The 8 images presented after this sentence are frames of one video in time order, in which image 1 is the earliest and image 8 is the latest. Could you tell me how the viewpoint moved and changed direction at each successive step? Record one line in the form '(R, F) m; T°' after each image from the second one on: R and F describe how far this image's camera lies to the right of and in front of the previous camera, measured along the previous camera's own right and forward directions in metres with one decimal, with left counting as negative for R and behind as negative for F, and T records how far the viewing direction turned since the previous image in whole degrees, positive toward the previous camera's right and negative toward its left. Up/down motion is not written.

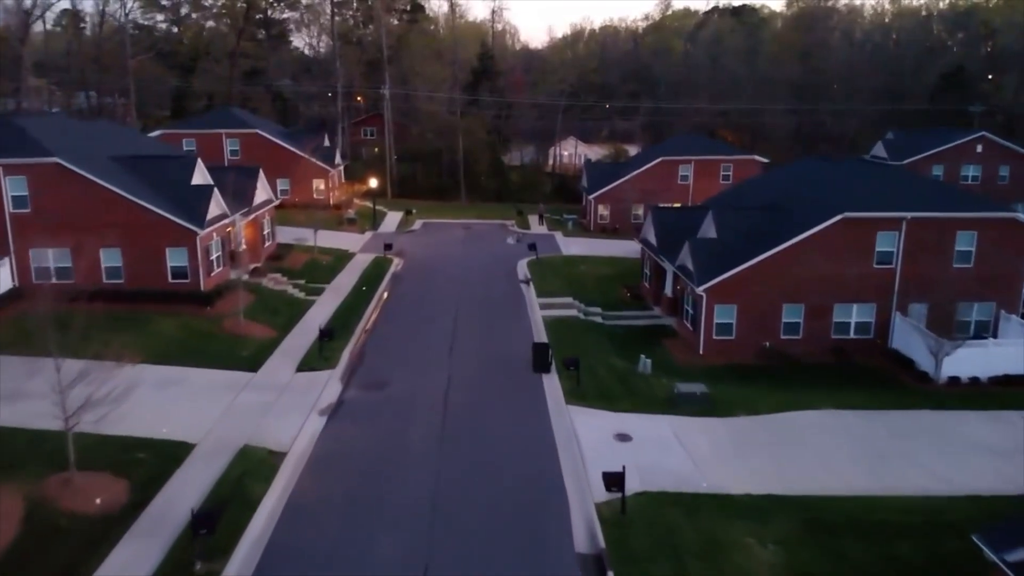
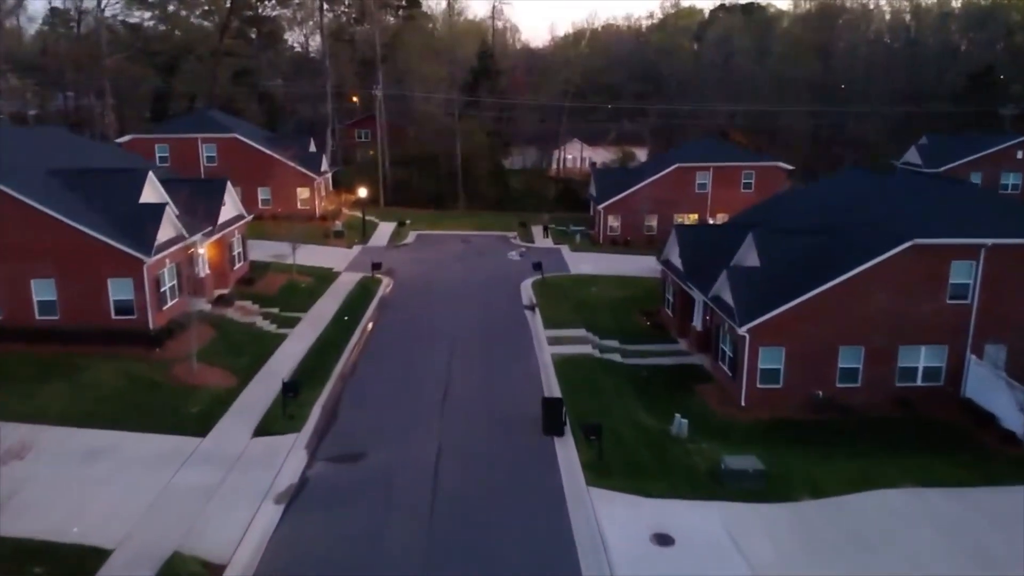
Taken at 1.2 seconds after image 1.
(-0.2, +3.8) m; 0°
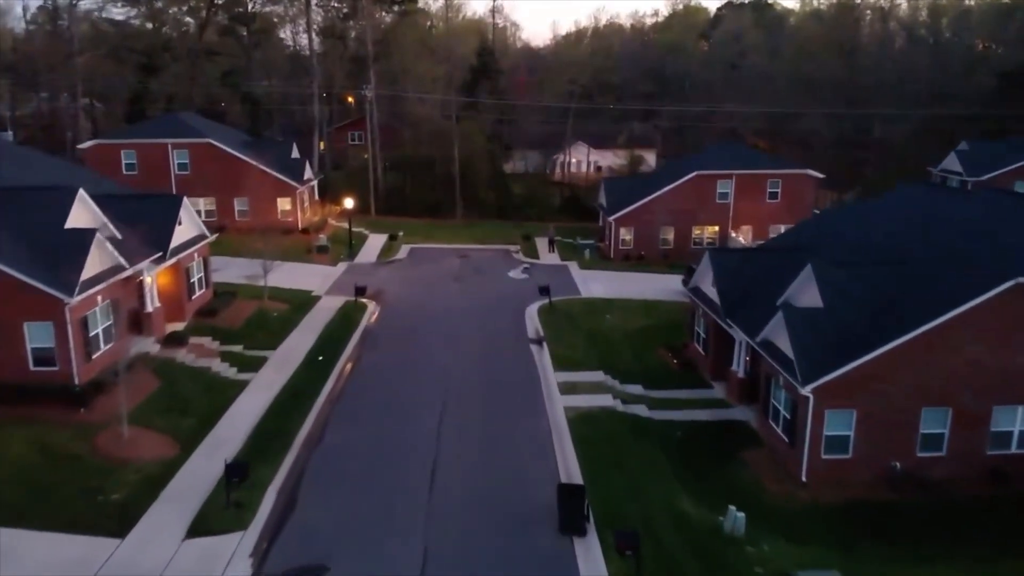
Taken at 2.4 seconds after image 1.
(-0.2, +3.9) m; 0°
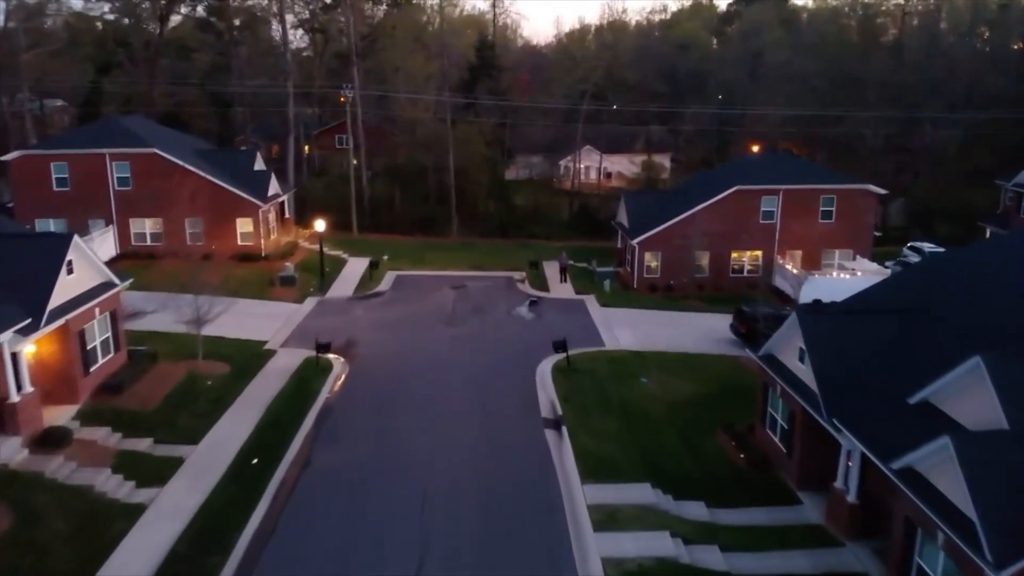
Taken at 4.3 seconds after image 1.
(-0.2, +6.1) m; 0°
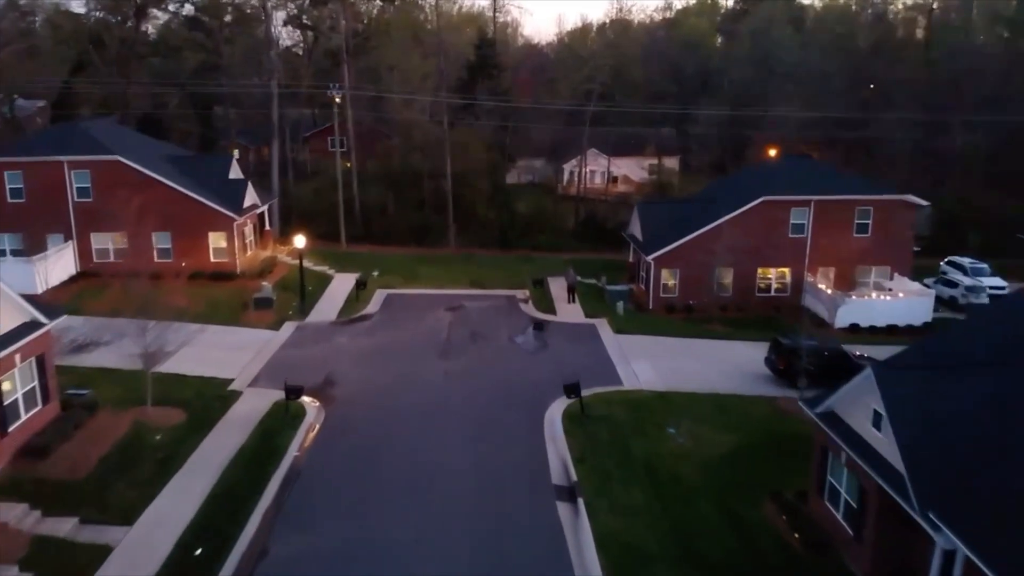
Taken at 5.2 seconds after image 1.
(-0.1, +3.1) m; 0°
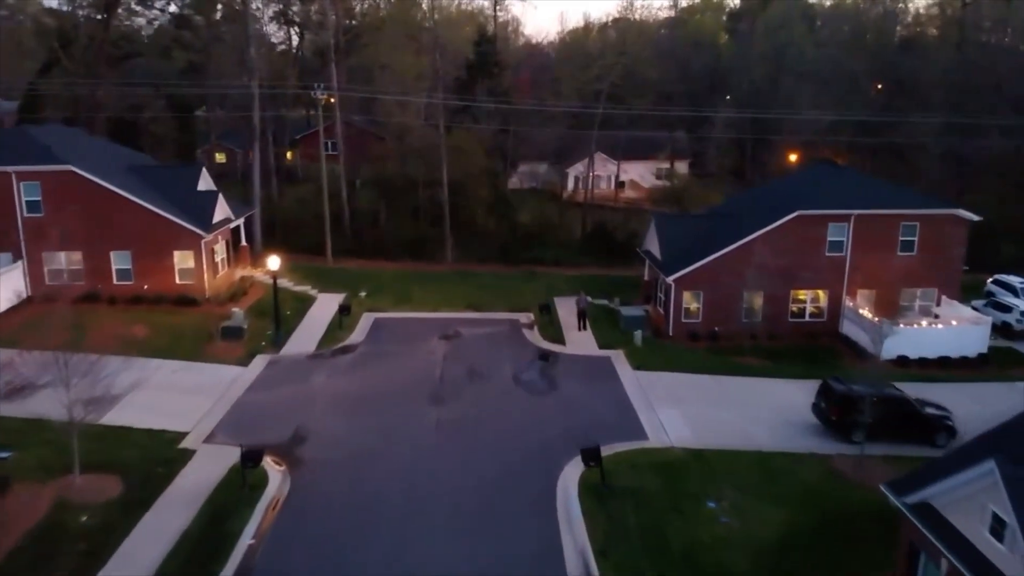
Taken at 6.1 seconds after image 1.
(-0.1, +3.1) m; 0°
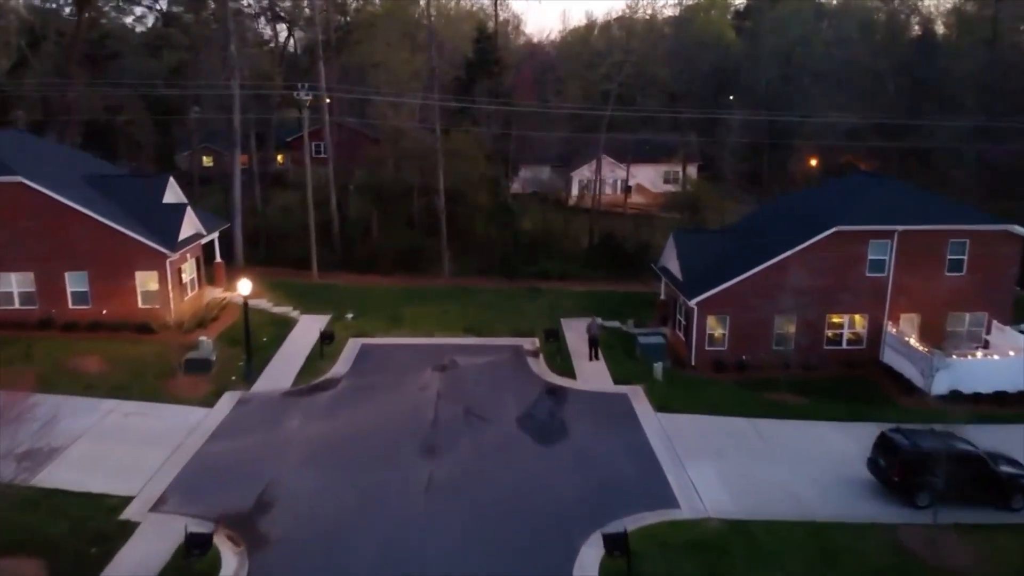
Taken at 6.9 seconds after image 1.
(-0.1, +2.7) m; 0°
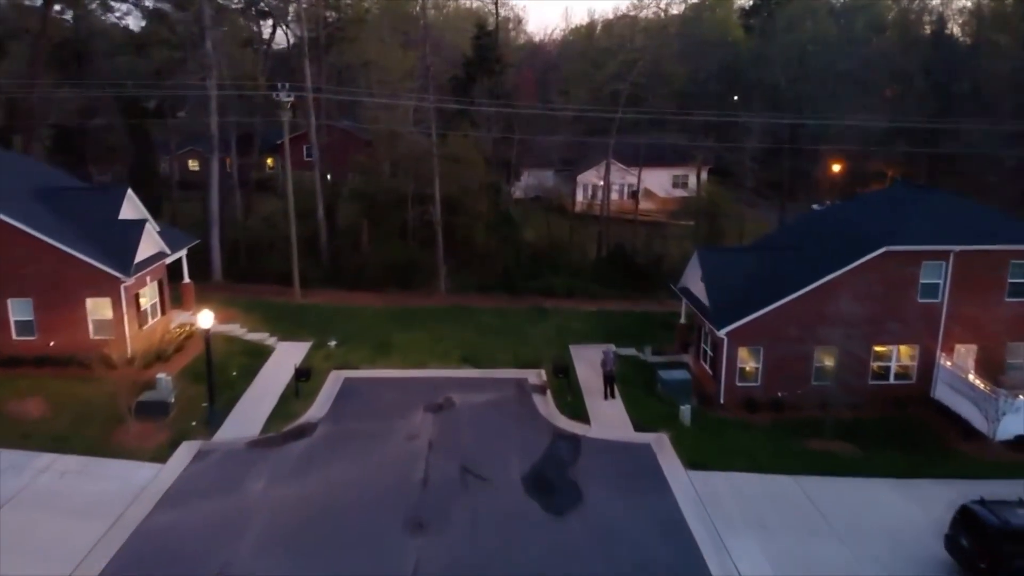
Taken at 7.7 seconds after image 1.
(-0.1, +2.8) m; 0°
